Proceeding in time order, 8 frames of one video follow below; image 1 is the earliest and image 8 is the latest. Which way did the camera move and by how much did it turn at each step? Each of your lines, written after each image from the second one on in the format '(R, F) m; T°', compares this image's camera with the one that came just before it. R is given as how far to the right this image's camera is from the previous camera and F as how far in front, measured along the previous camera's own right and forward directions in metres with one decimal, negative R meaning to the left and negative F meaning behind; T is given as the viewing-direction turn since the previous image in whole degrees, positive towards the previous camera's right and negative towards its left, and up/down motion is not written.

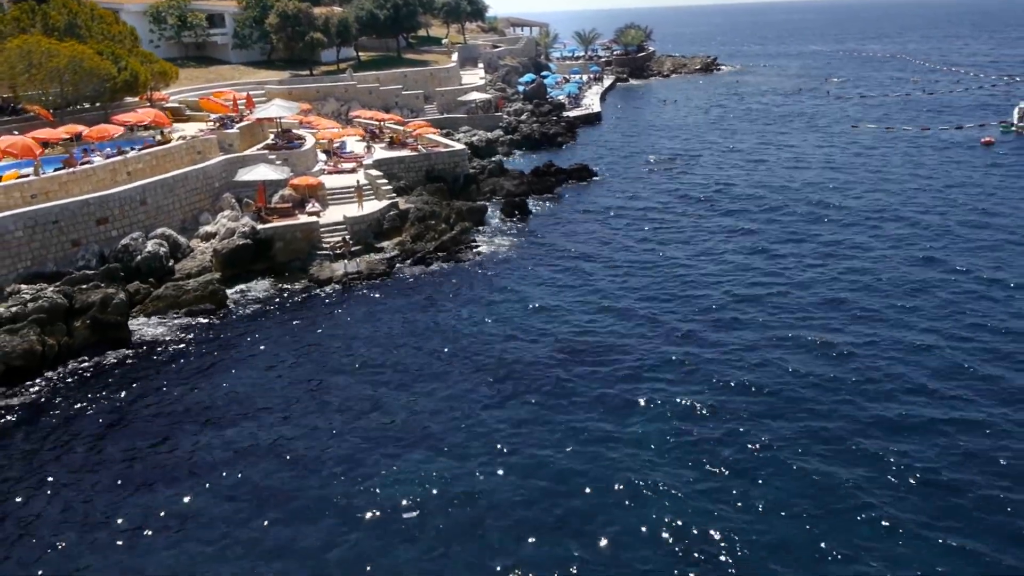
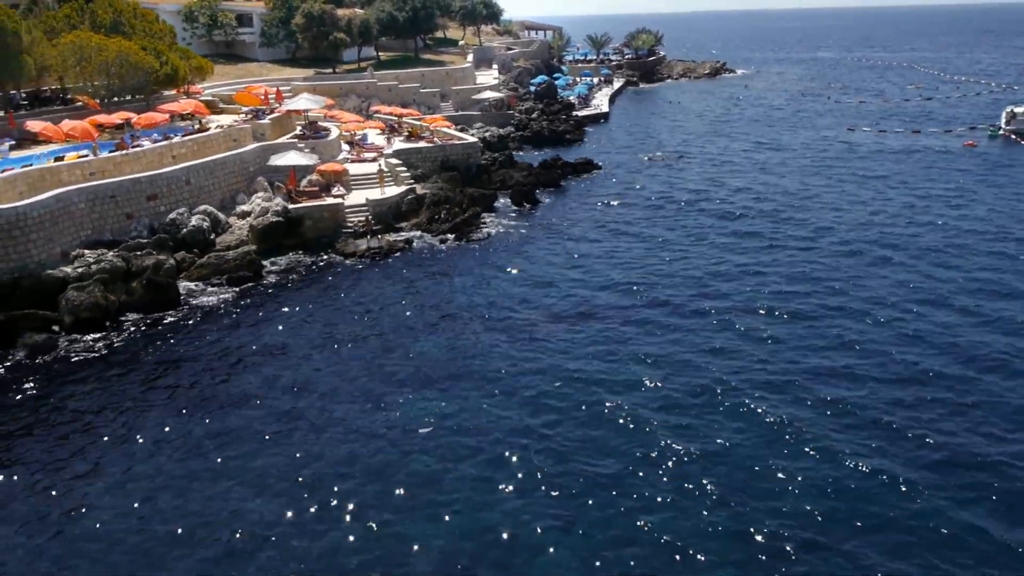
(+0.3, -3.1) m; -1°
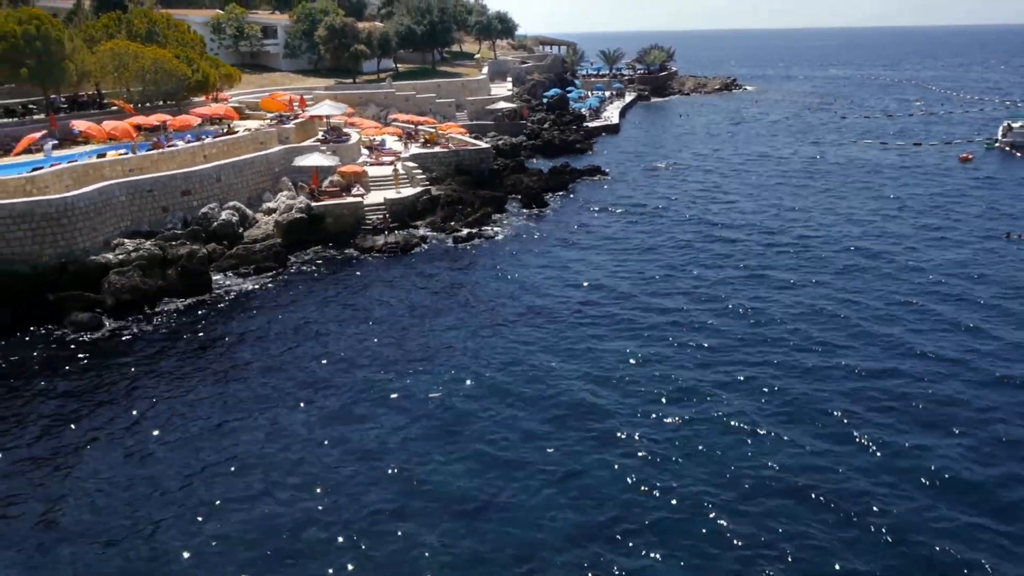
(+0.2, -2.0) m; -1°
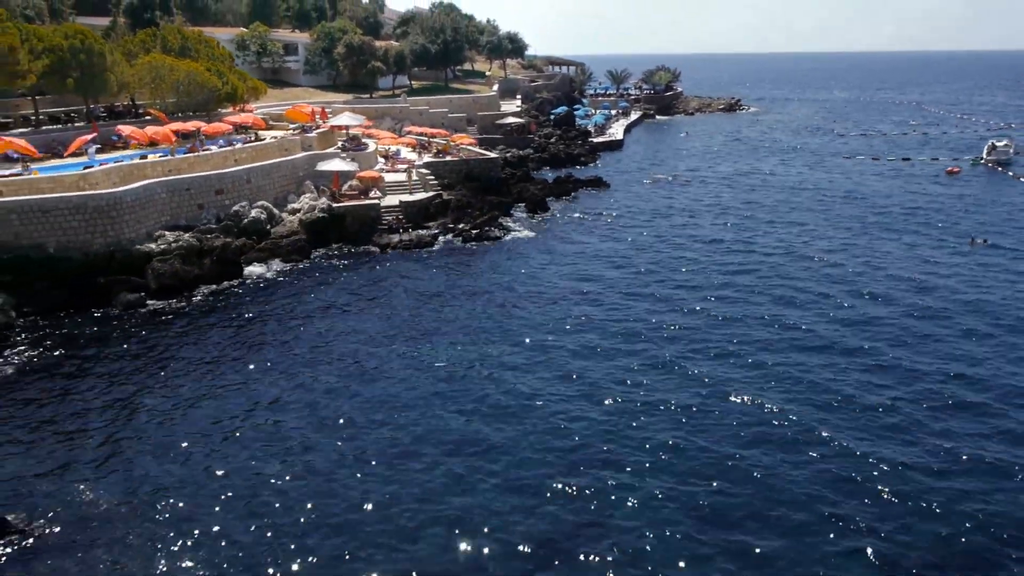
(+0.2, -2.9) m; -1°
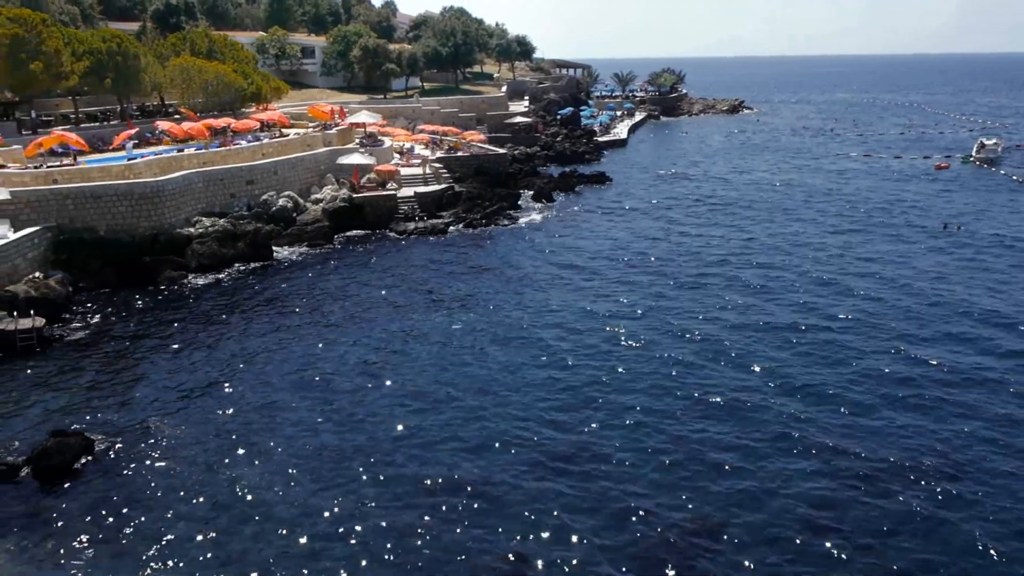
(+0.1, -2.9) m; -1°
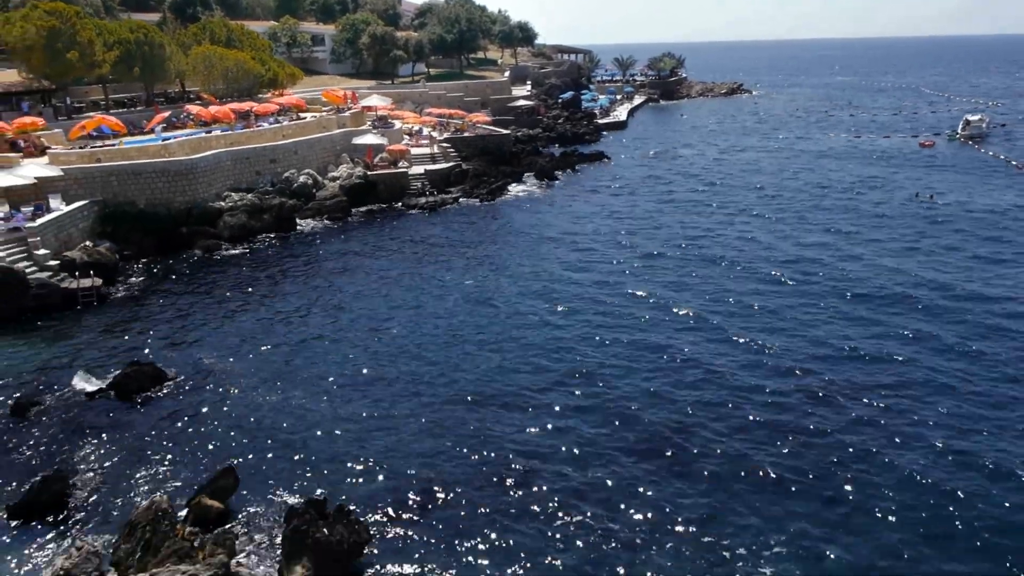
(+0.1, -3.3) m; 0°
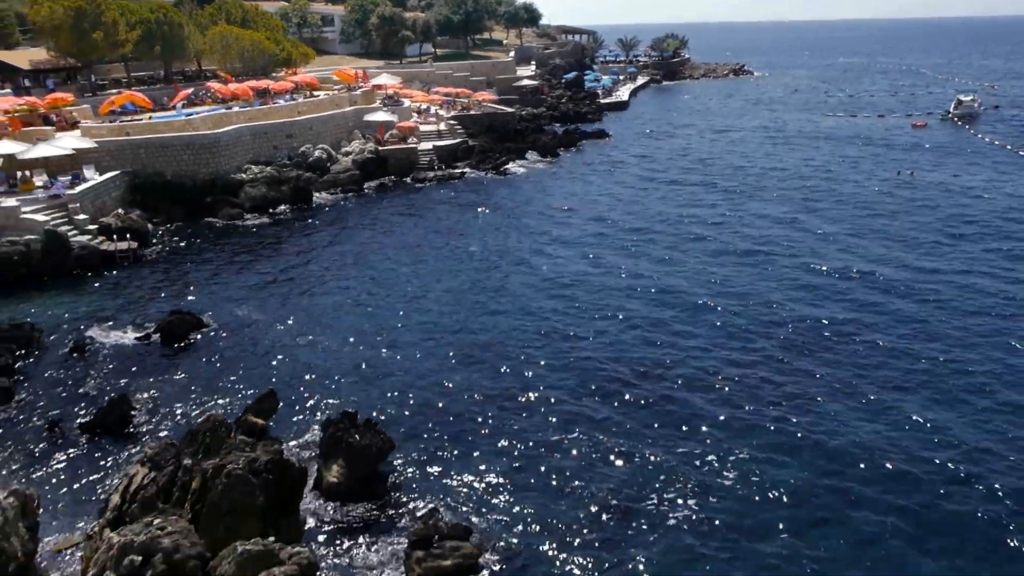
(0.0, -2.5) m; 0°
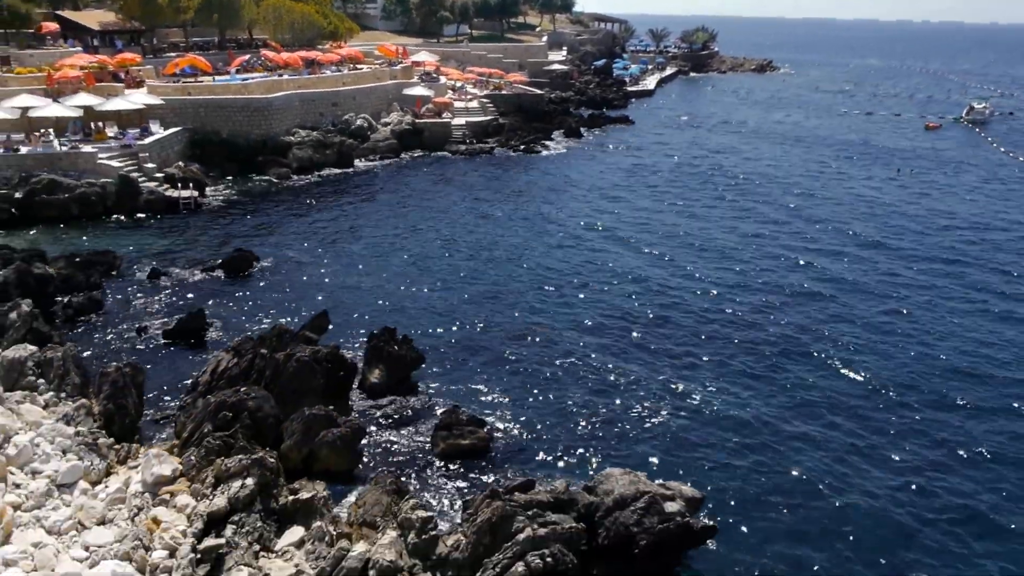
(+0.1, -3.5) m; -1°
